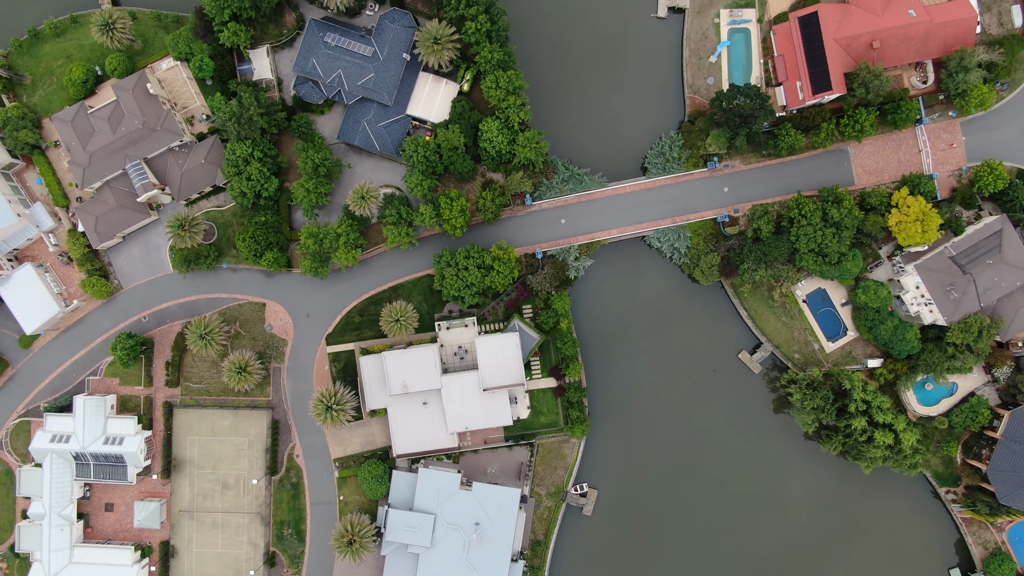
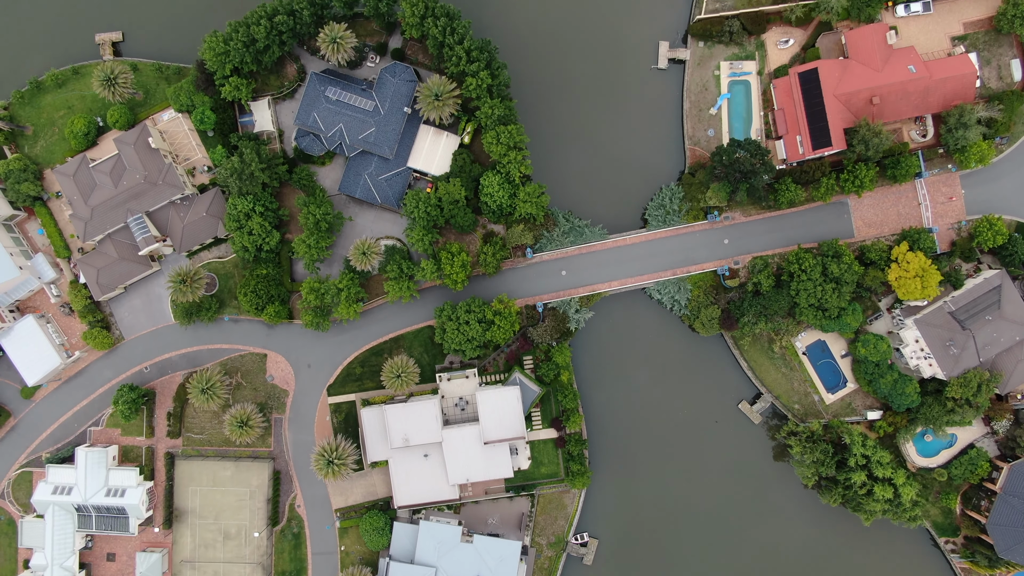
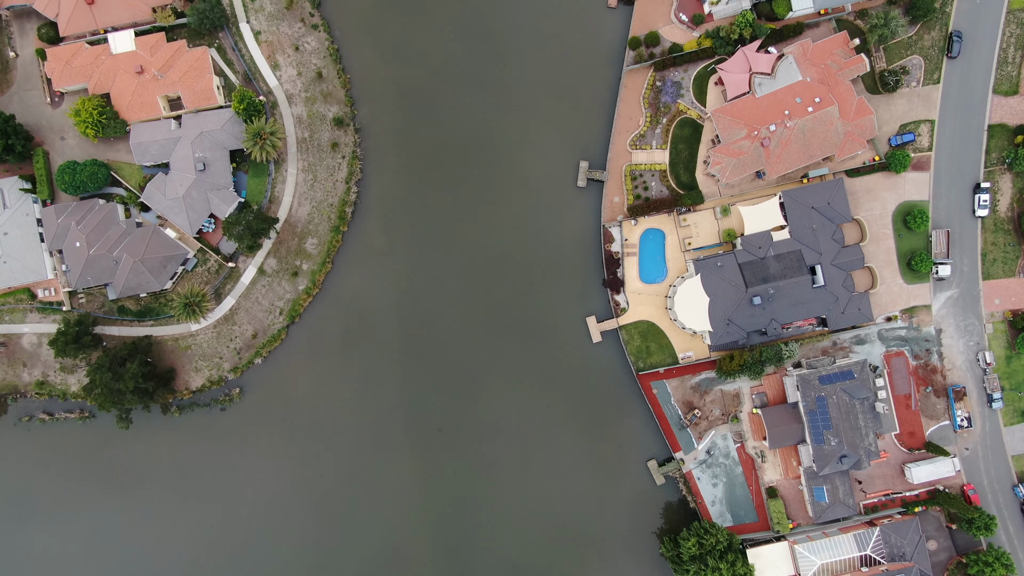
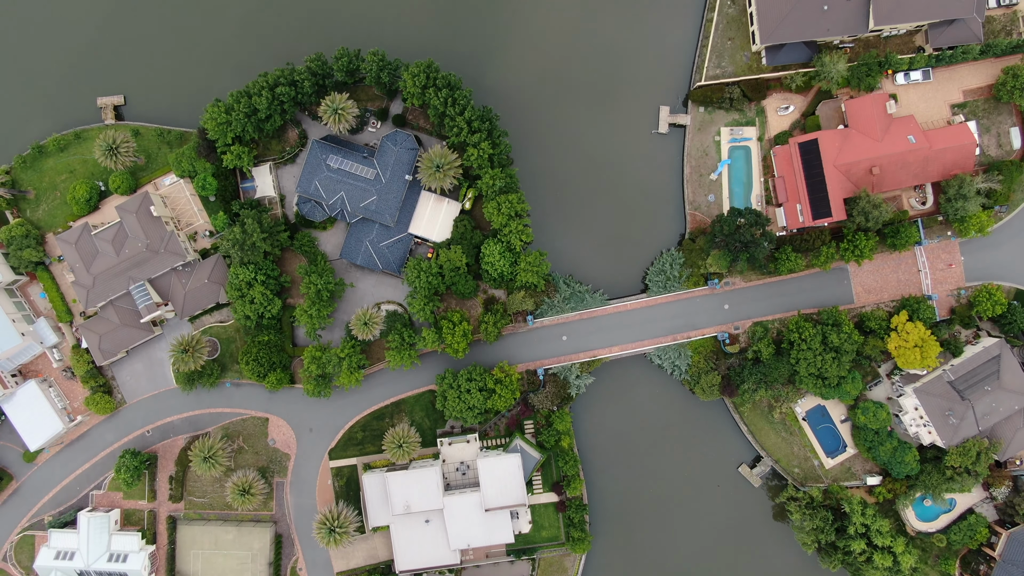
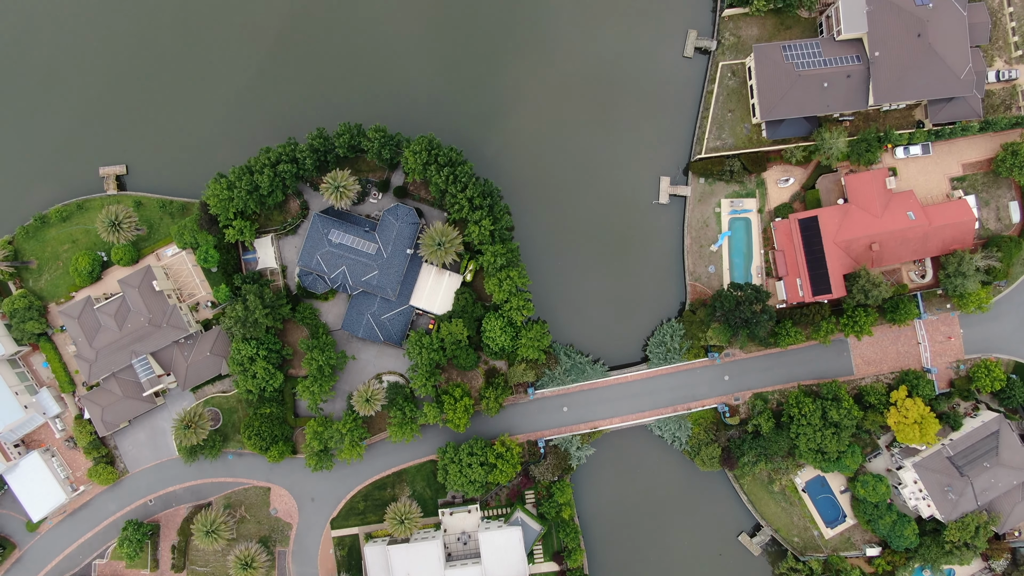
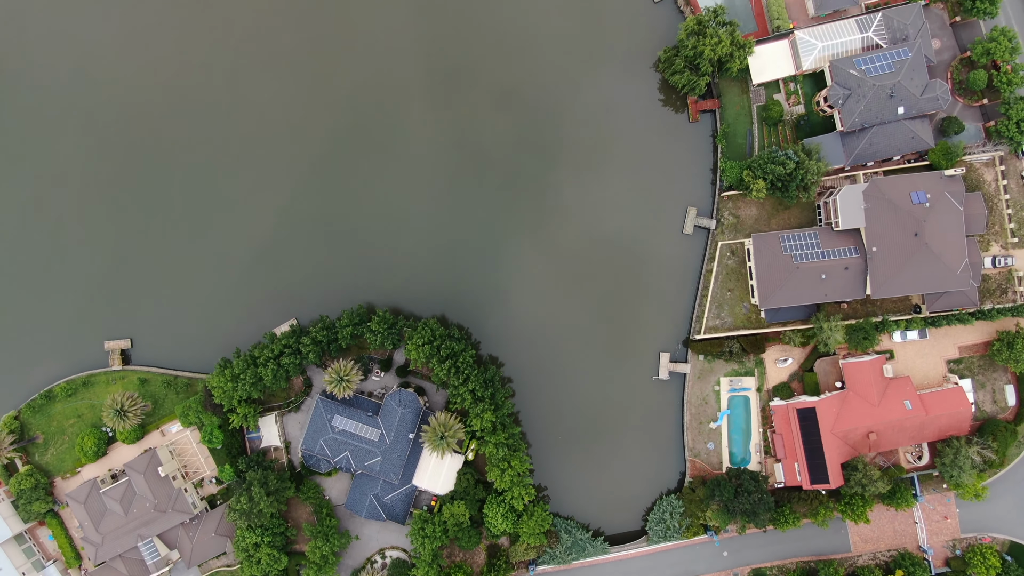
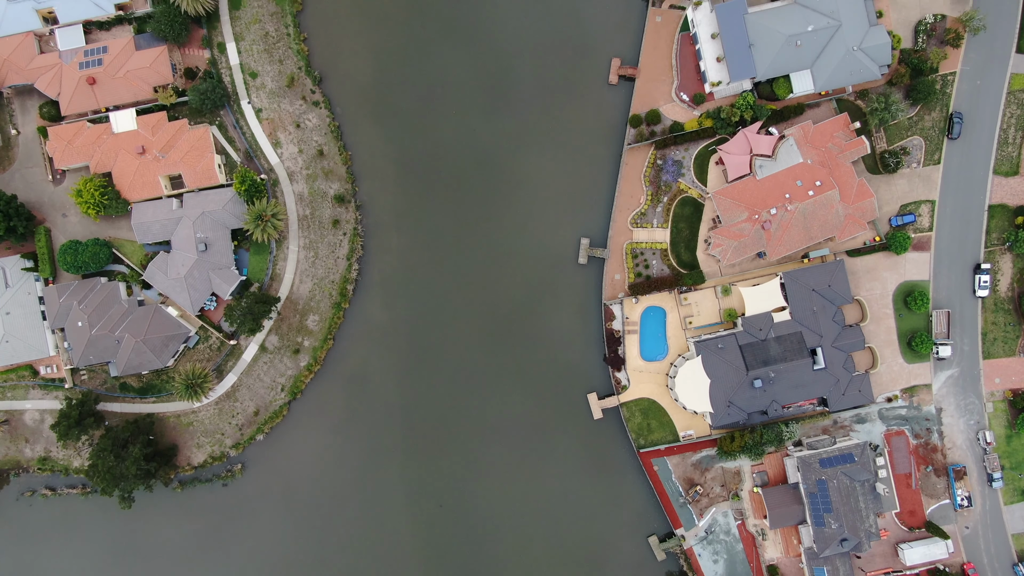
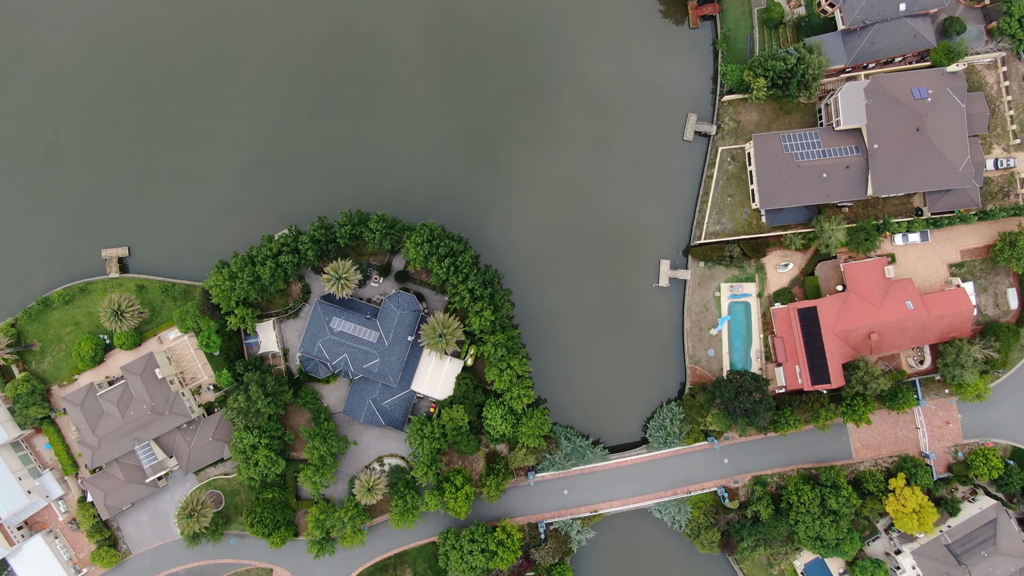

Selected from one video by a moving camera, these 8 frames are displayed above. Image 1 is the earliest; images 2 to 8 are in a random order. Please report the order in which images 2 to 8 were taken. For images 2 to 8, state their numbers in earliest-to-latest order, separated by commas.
2, 4, 5, 8, 6, 3, 7
